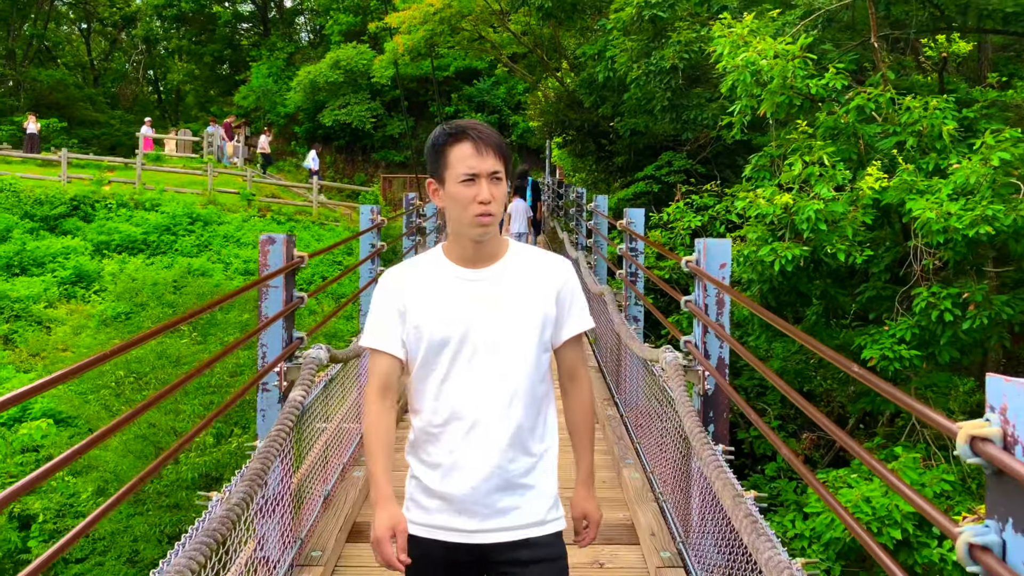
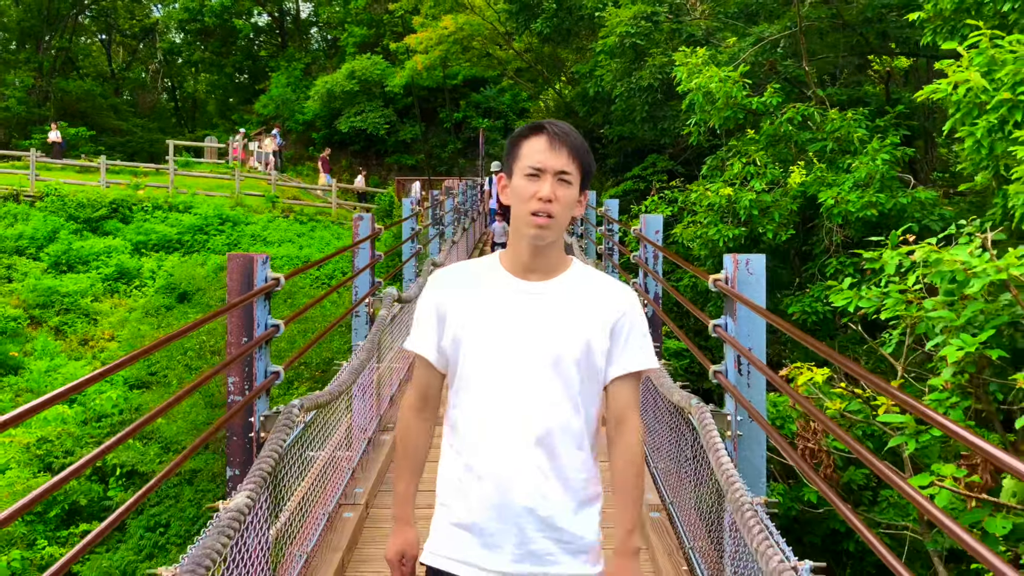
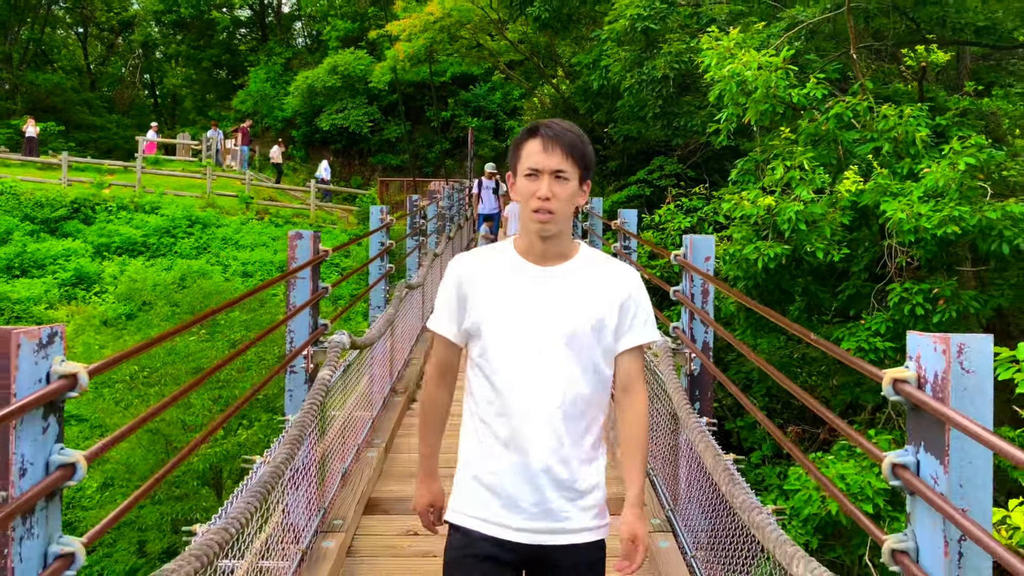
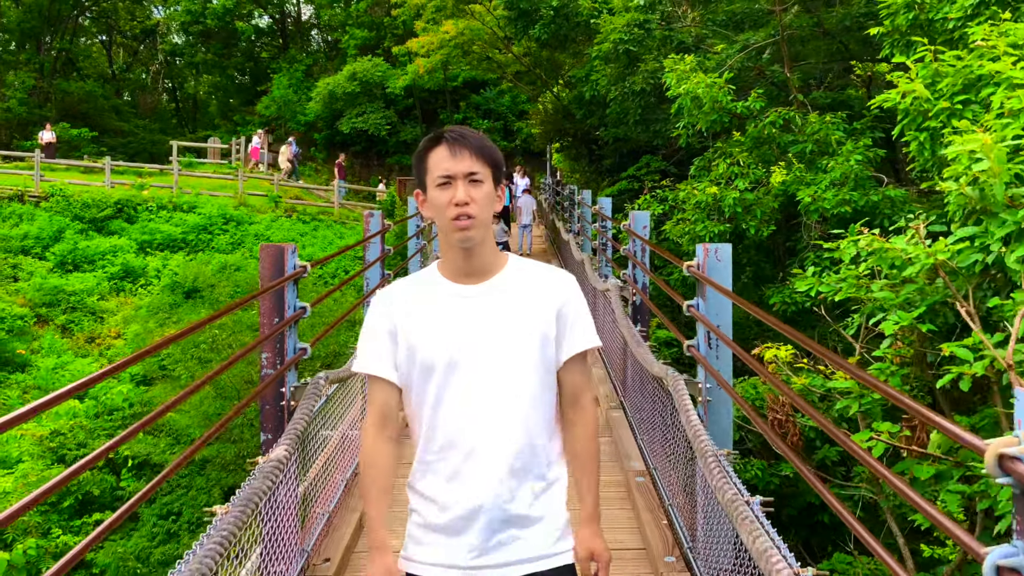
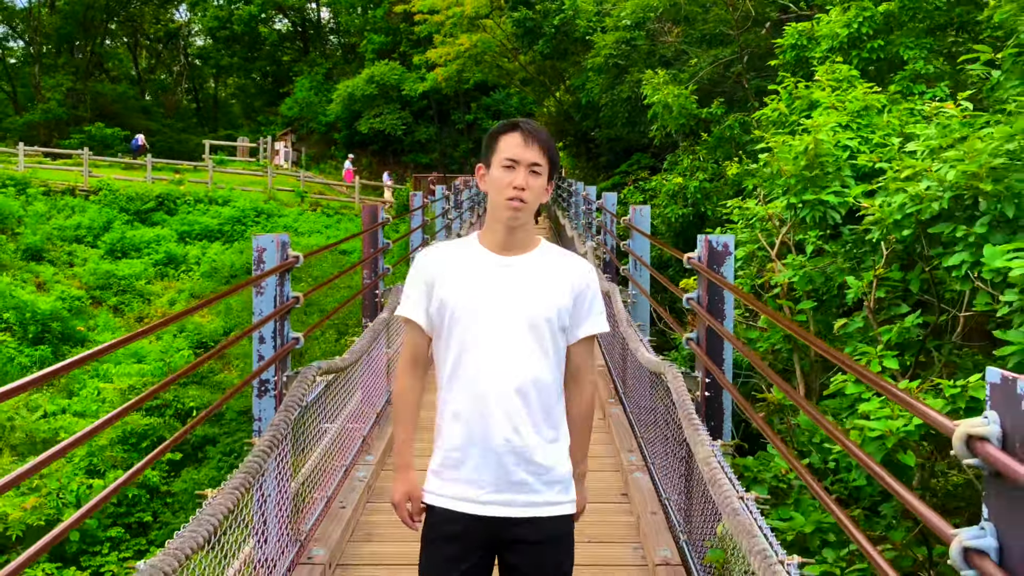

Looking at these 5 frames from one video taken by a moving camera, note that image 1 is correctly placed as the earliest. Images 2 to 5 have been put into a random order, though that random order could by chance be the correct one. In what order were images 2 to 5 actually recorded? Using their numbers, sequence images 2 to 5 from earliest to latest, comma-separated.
3, 2, 4, 5
